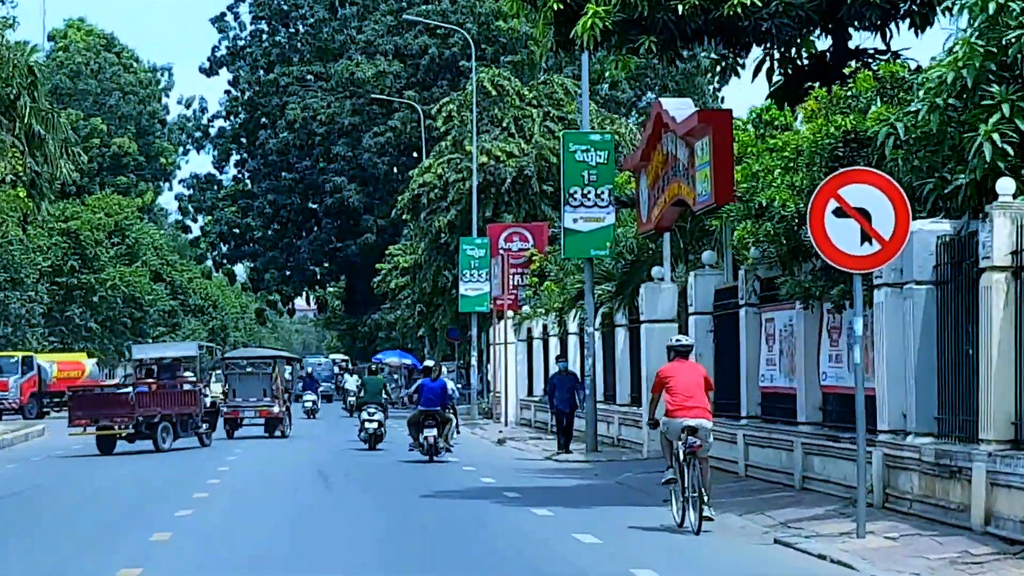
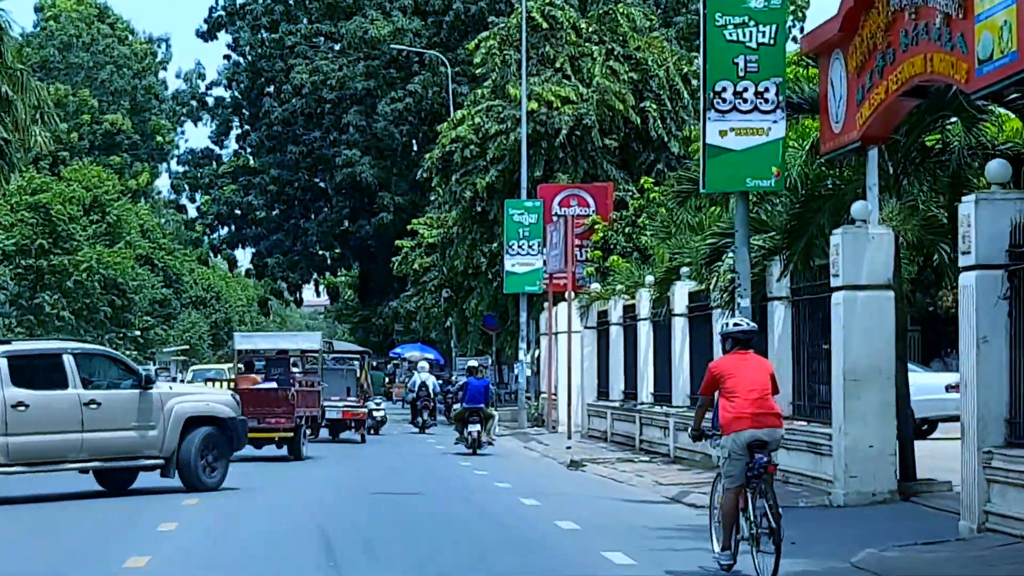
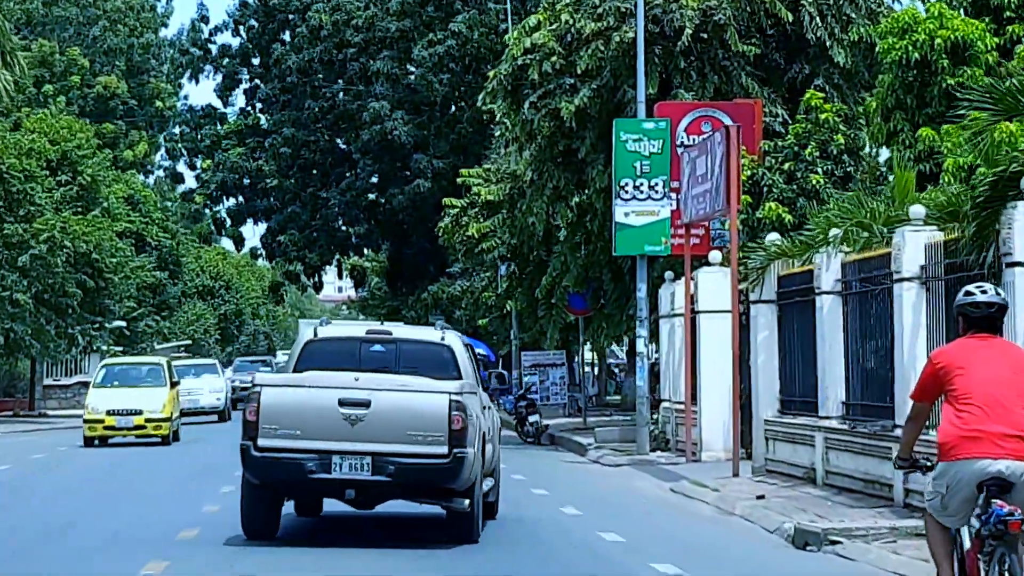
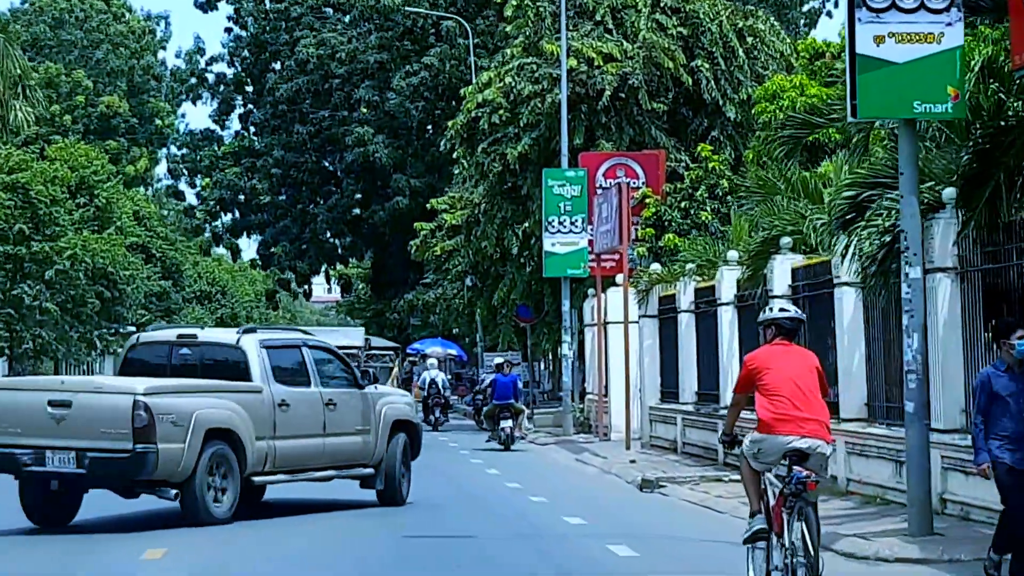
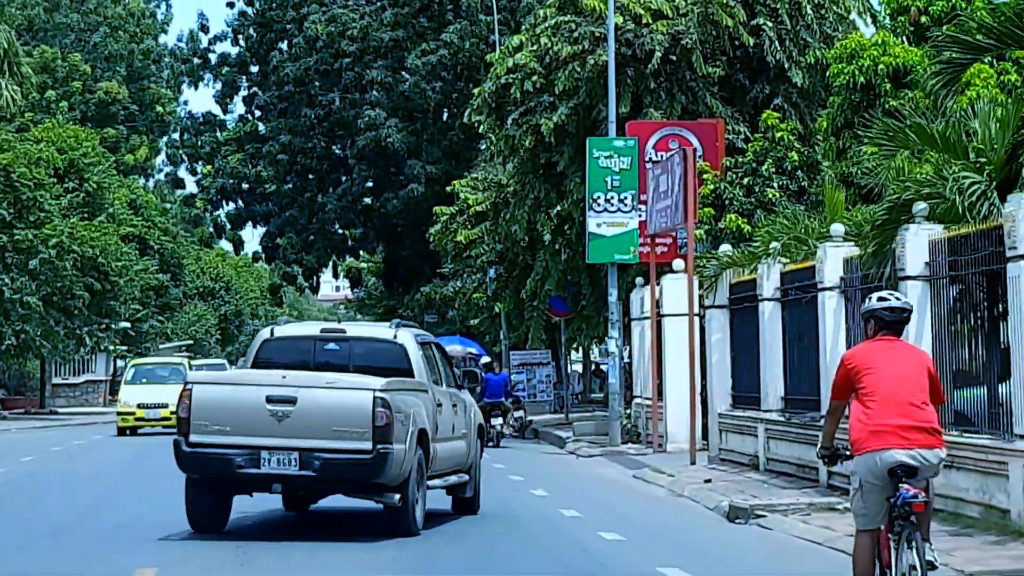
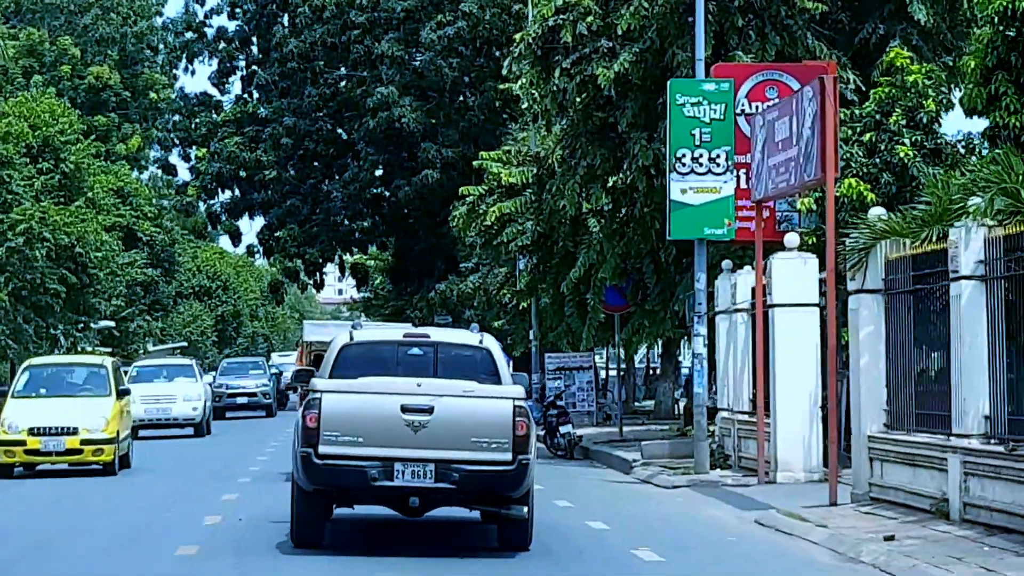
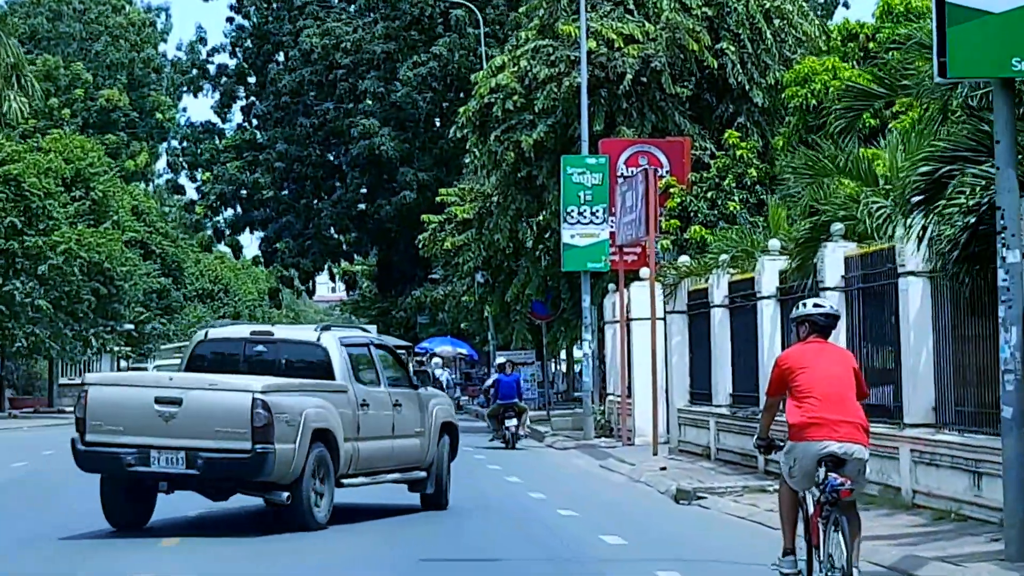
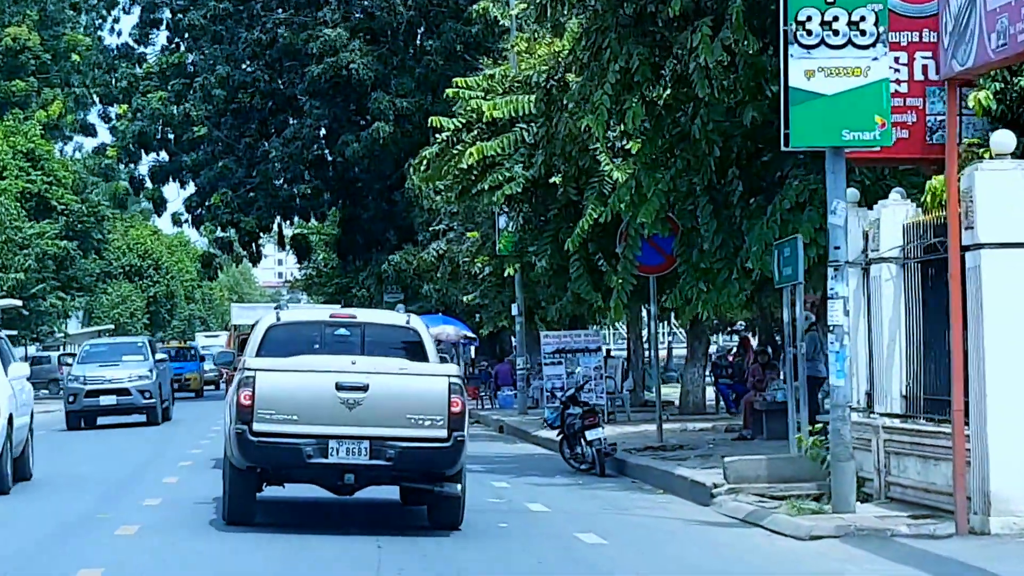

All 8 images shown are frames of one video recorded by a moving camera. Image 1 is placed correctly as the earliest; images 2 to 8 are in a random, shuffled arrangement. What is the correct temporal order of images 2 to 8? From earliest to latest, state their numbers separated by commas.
2, 4, 7, 5, 3, 6, 8
